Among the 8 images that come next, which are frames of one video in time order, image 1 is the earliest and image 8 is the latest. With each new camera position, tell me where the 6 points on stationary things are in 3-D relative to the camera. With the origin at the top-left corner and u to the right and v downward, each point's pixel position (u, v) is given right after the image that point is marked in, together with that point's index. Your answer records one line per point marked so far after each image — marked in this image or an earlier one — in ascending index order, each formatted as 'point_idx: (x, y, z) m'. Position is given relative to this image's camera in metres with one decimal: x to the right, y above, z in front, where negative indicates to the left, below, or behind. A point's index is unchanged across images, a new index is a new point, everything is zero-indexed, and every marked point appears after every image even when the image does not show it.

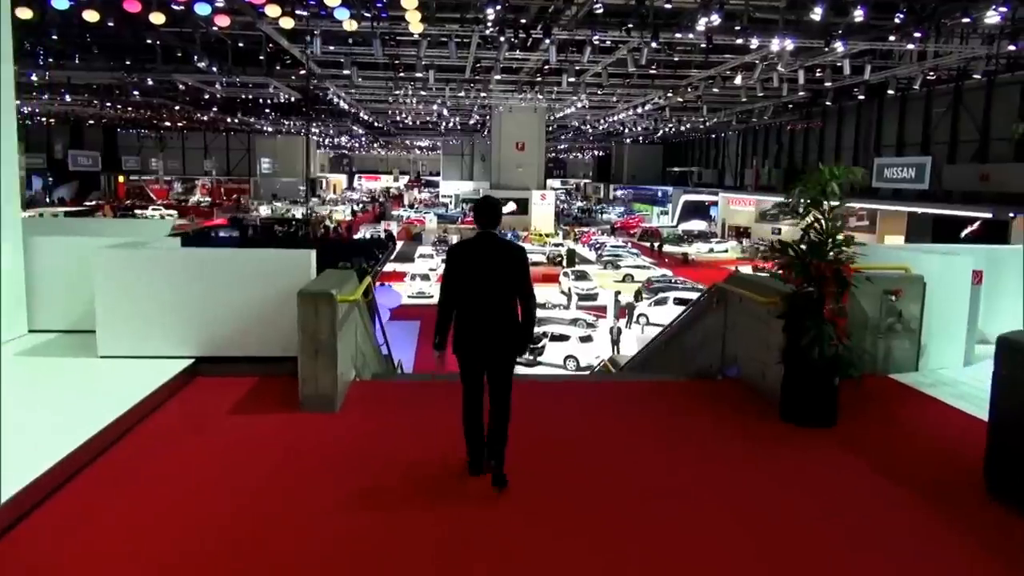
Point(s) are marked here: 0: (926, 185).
0: (+8.5, +2.1, +16.3) m
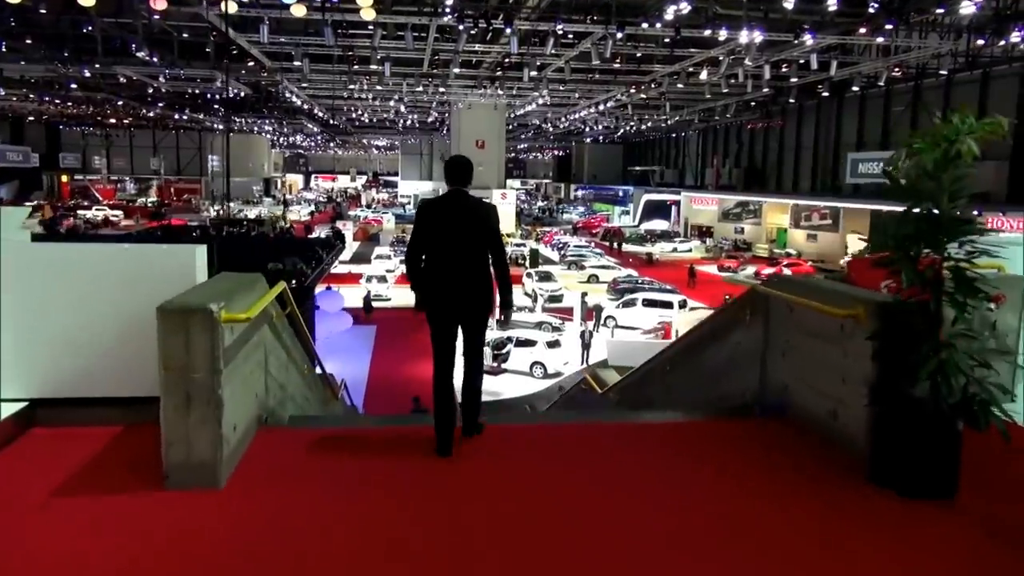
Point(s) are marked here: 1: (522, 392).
0: (+7.7, +2.1, +15.7) m
1: (+0.2, -1.9, +14.1) m
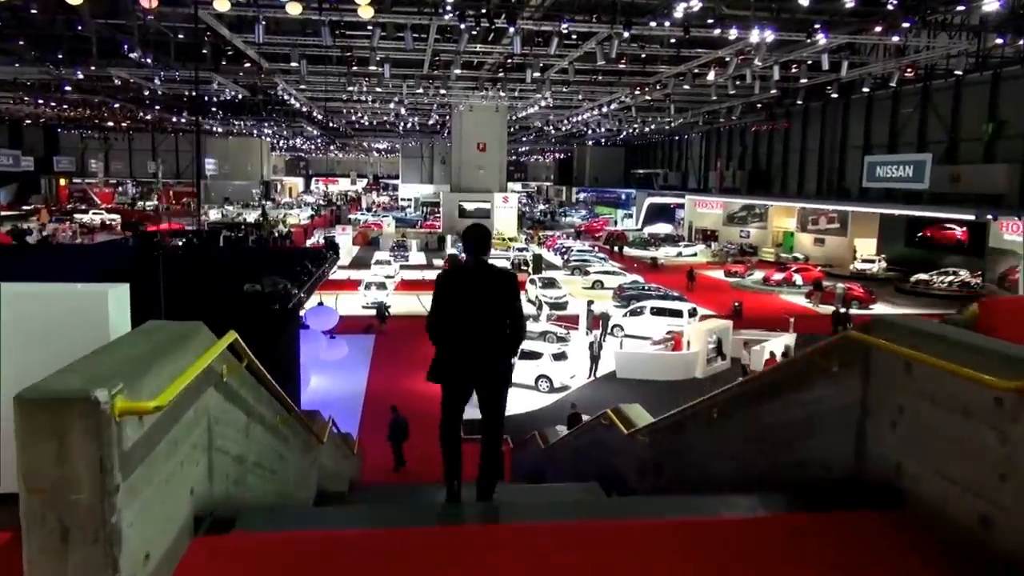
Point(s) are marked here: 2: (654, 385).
0: (+7.8, +2.0, +15.0) m
1: (+0.3, -2.0, +13.4) m
2: (+2.7, -1.8, +15.1) m
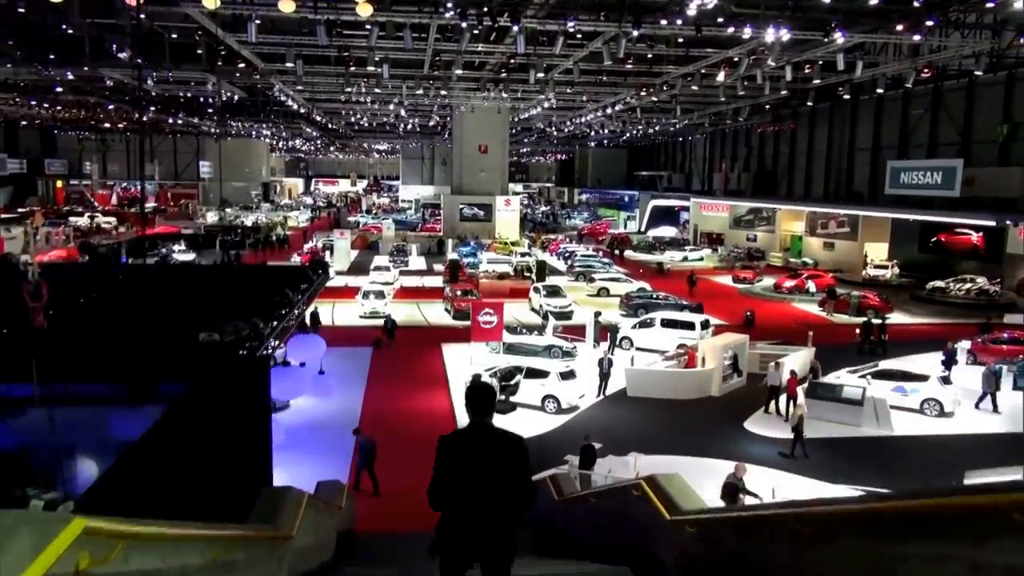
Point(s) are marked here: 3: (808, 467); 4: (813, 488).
0: (+7.9, +1.7, +14.1) m
1: (+0.4, -2.3, +12.6) m
2: (+2.8, -2.1, +14.2) m
3: (+4.2, -2.5, +11.2) m
4: (+3.7, -2.4, +9.7) m
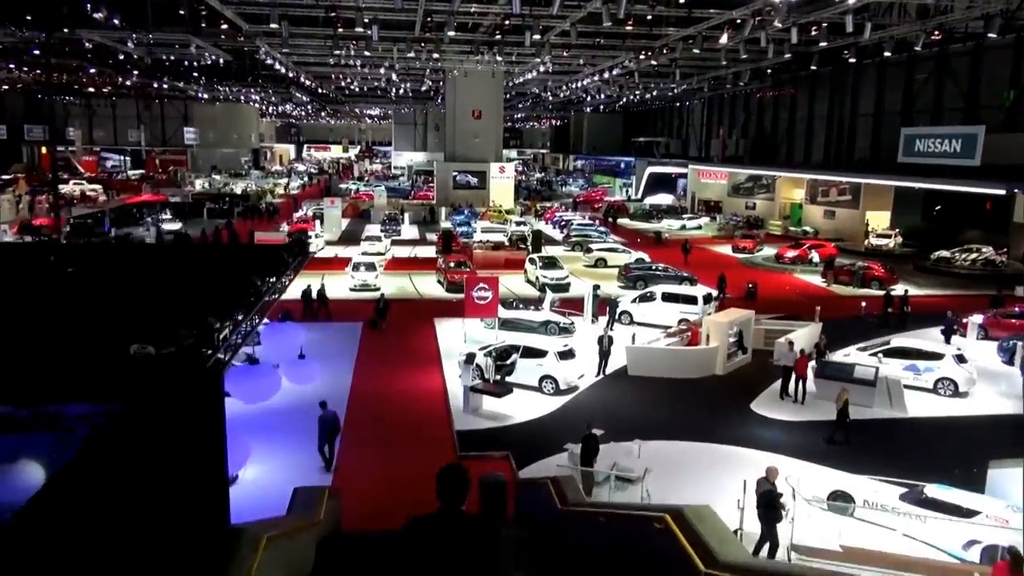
0: (+7.8, +2.2, +13.4) m
1: (+0.3, -1.9, +12.0) m
2: (+2.8, -1.6, +13.6) m
3: (+4.2, -2.2, +10.7) m
4: (+3.6, -2.2, +9.1) m
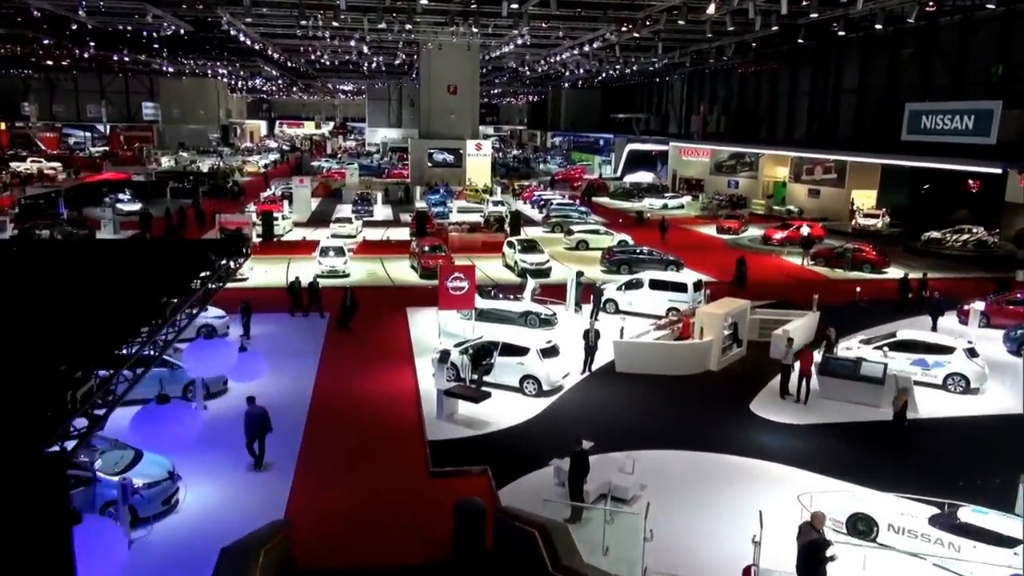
0: (+7.4, +2.3, +12.4) m
1: (0.0, -1.8, +10.9) m
2: (+2.4, -1.5, +12.6) m
3: (+3.9, -2.1, +9.7) m
4: (+3.4, -2.1, +8.1) m
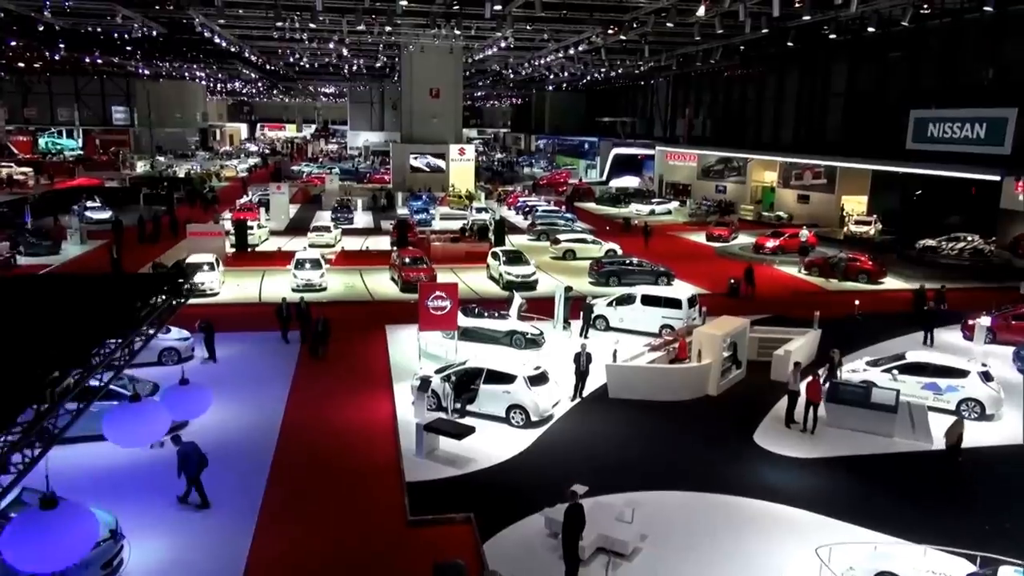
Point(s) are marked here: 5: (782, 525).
0: (+7.2, +2.1, +11.7) m
1: (-0.1, -2.1, +10.0) m
2: (+2.2, -1.8, +11.8) m
3: (+3.7, -2.4, +8.9) m
4: (+3.3, -2.4, +7.3) m
5: (+2.8, -2.5, +8.3) m
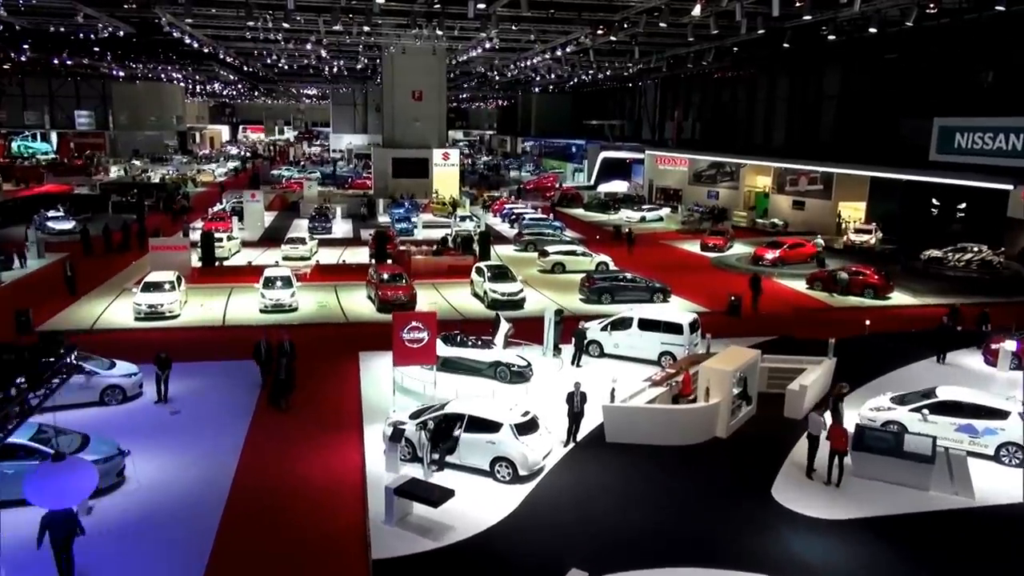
0: (+7.0, +1.7, +10.5) m
1: (-0.3, -2.5, +8.7) m
2: (+2.0, -2.2, +10.5) m
3: (+3.6, -2.8, +7.6) m
4: (+3.2, -2.8, +6.0) m
5: (+2.7, -2.9, +7.0) m
